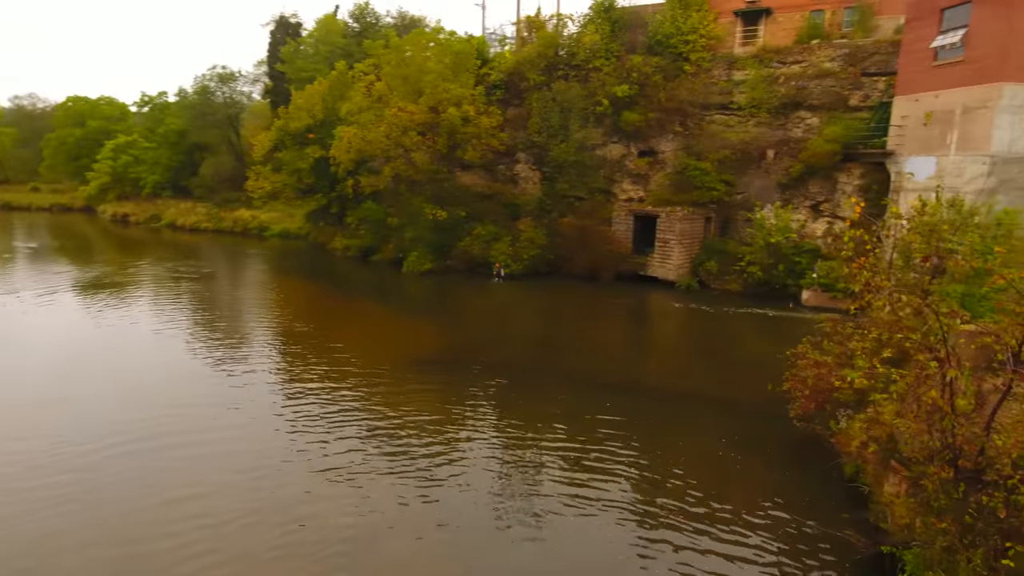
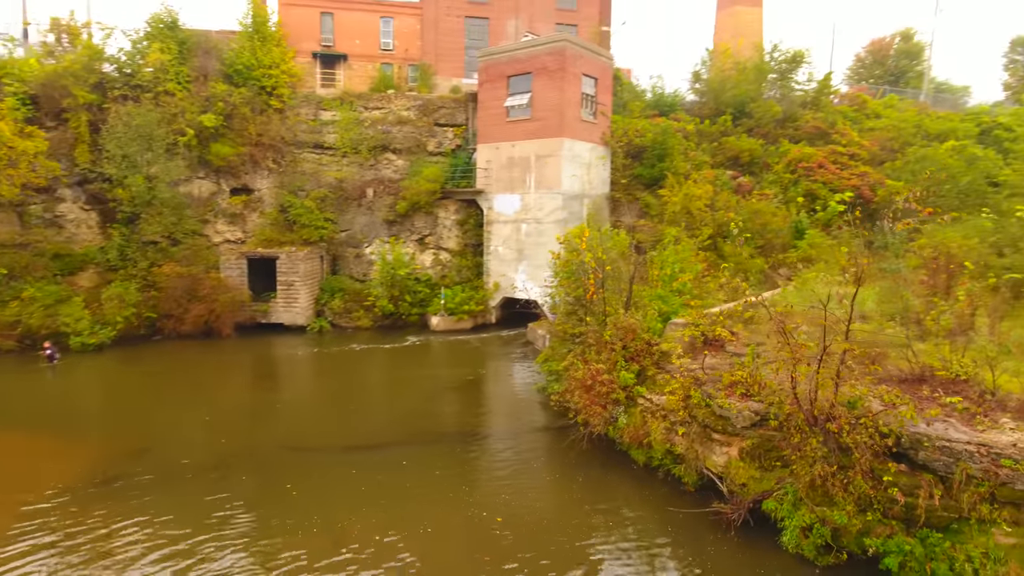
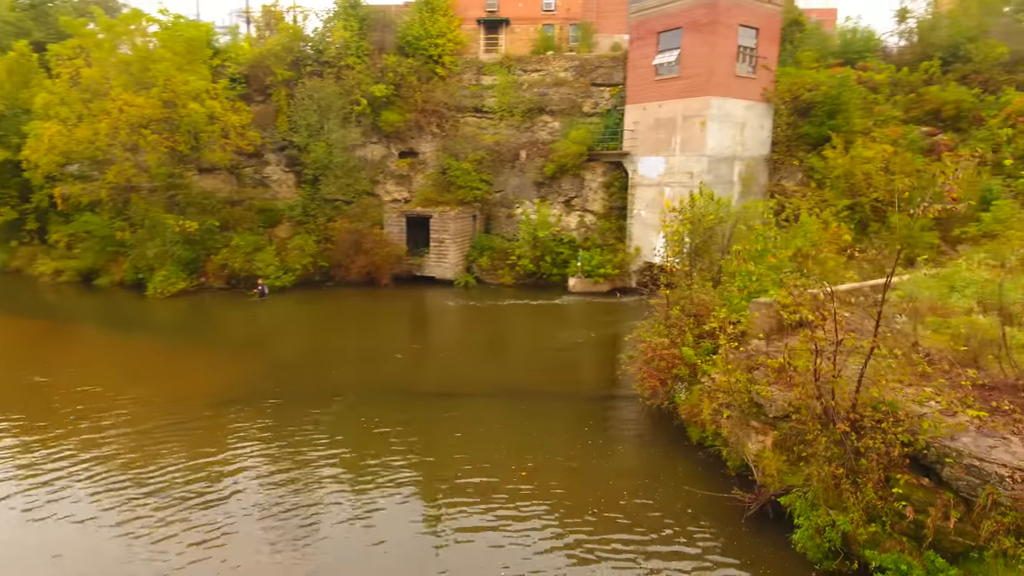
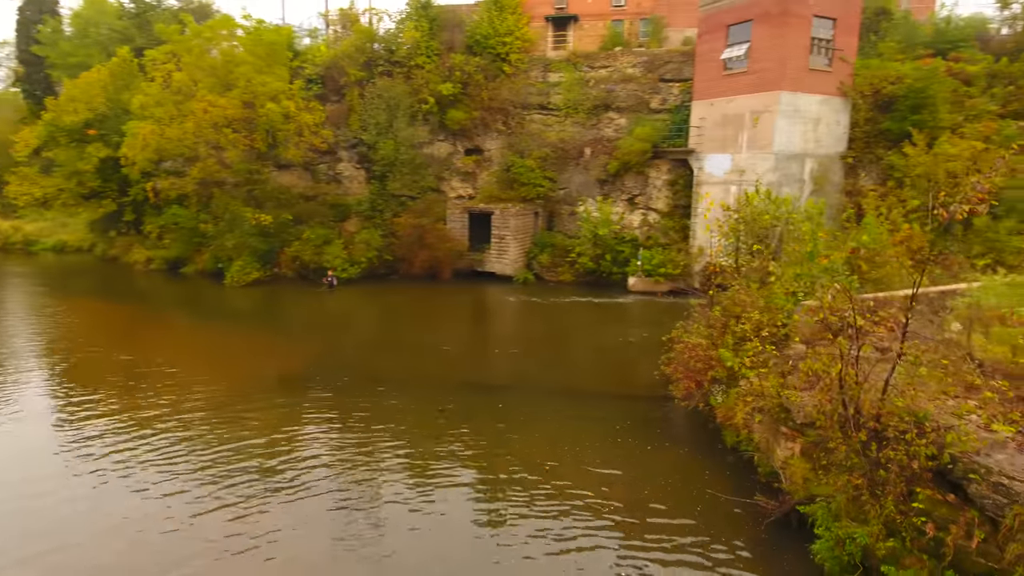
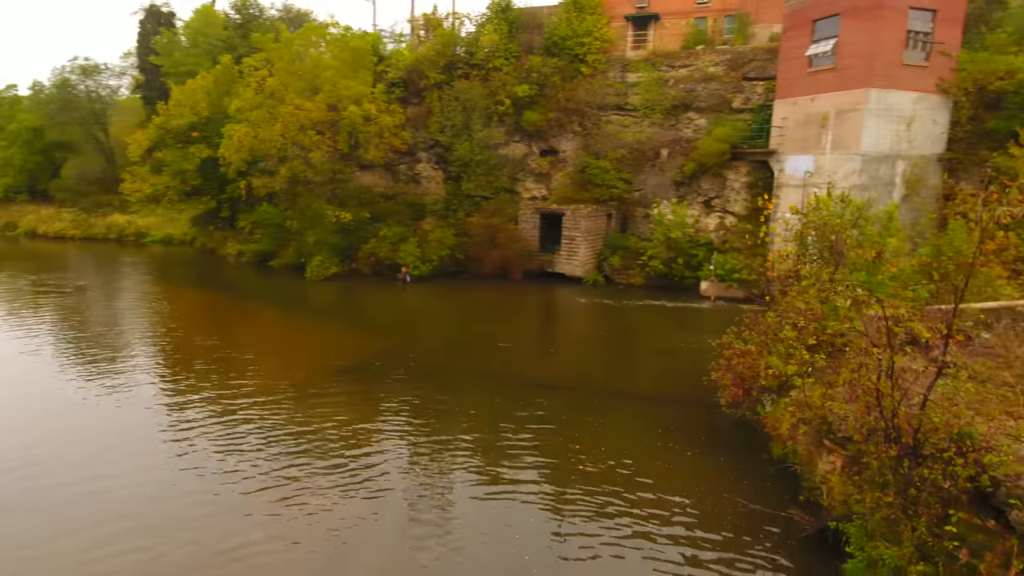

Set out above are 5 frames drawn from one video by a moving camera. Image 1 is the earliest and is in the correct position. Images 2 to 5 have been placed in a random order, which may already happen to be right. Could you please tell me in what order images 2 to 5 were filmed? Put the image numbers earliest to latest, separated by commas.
5, 4, 3, 2
